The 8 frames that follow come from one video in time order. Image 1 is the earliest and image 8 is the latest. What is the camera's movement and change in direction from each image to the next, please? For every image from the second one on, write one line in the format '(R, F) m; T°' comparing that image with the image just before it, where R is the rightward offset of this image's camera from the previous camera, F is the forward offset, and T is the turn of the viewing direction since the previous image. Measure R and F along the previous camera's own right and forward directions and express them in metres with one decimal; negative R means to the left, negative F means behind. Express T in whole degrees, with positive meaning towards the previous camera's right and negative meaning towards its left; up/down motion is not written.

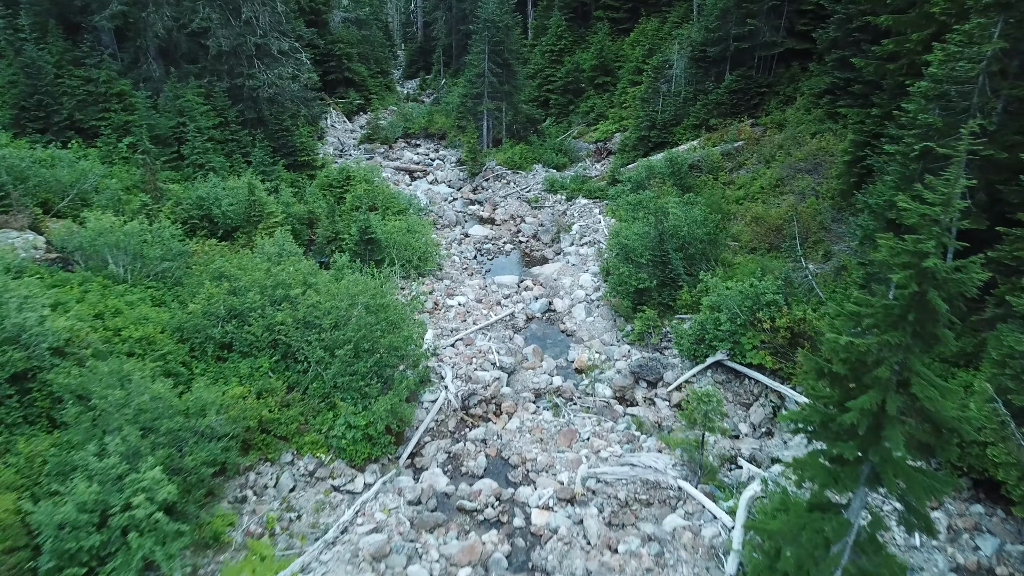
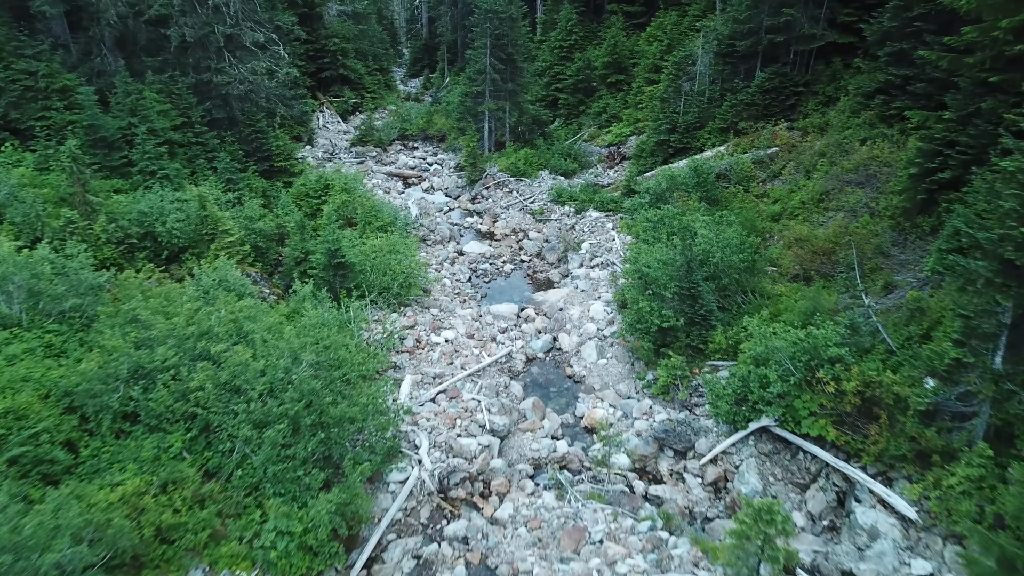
(+0.1, +1.7) m; -1°
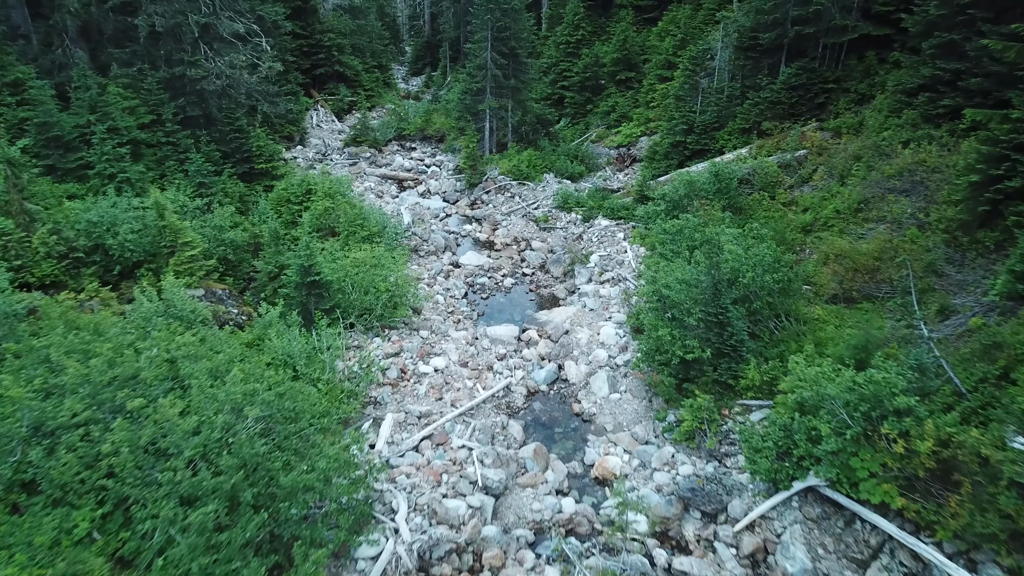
(0.0, +1.1) m; 0°
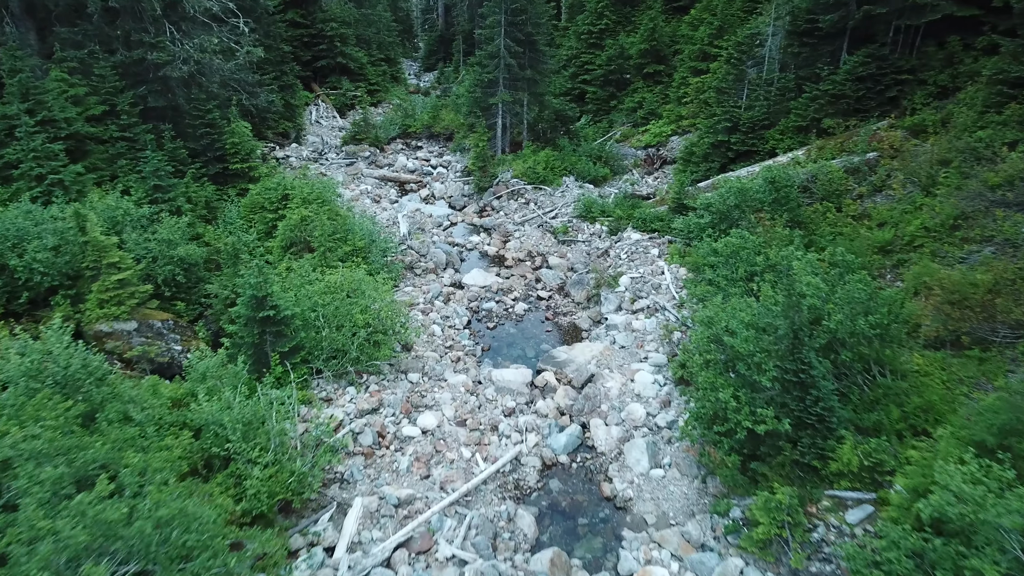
(0.0, +1.7) m; -1°
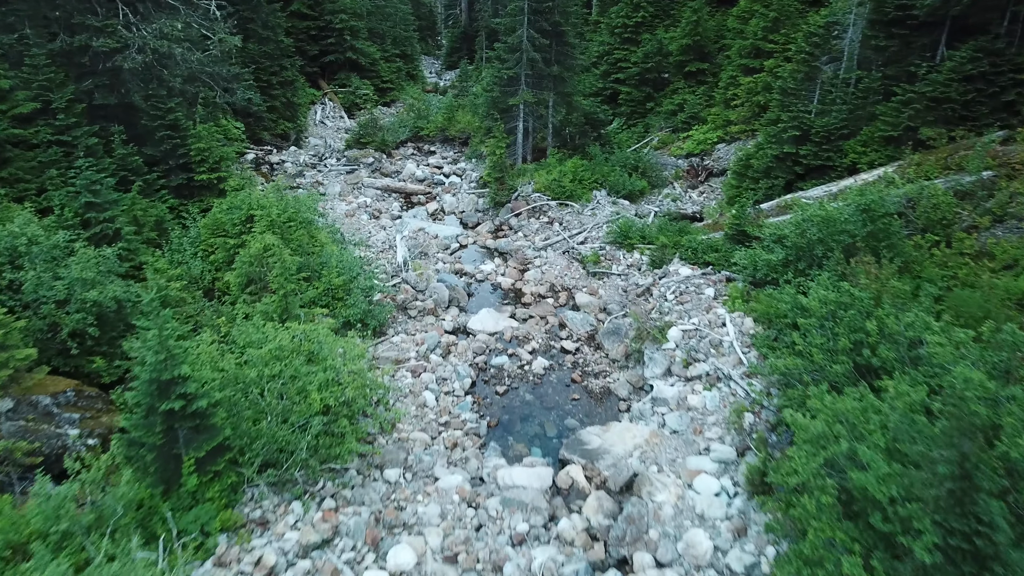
(0.0, +1.8) m; -2°
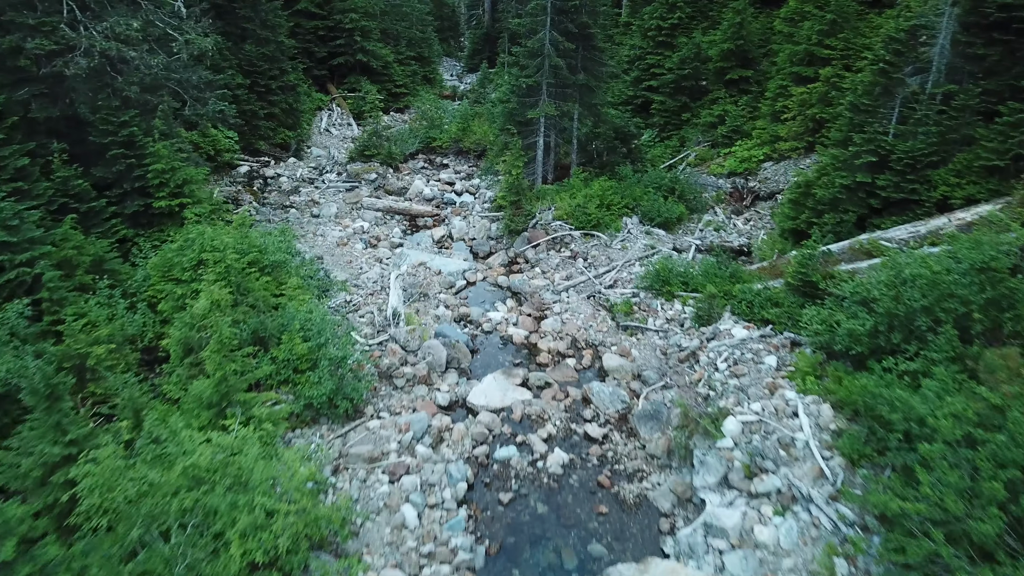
(+0.1, +1.4) m; -2°
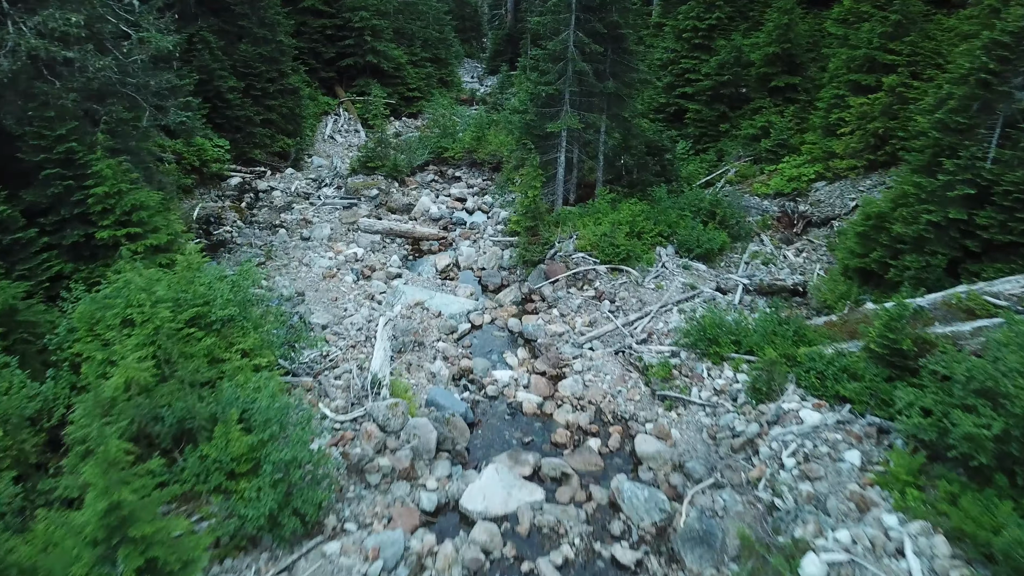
(+0.1, +1.3) m; -2°
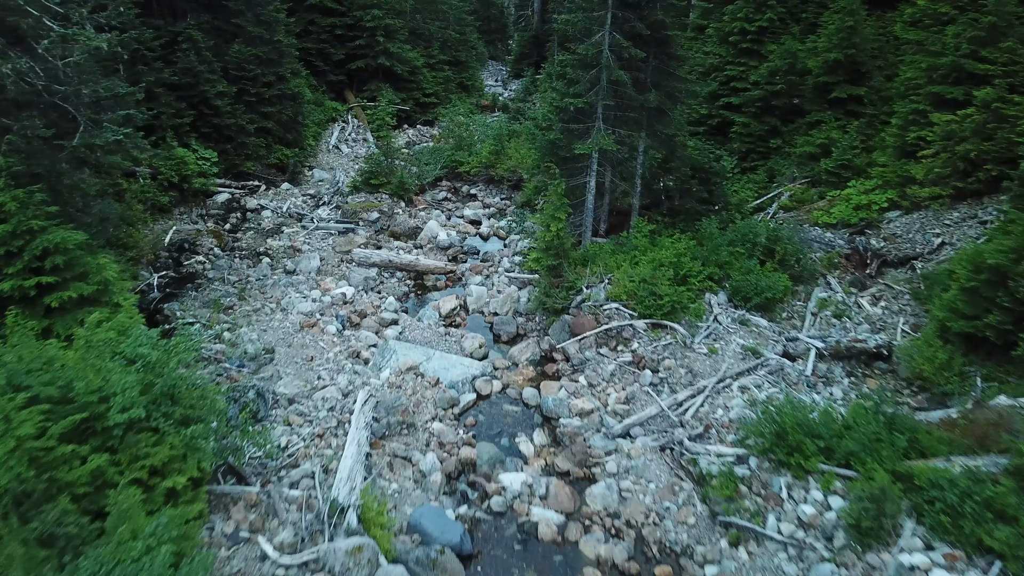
(0.0, +1.4) m; -2°
